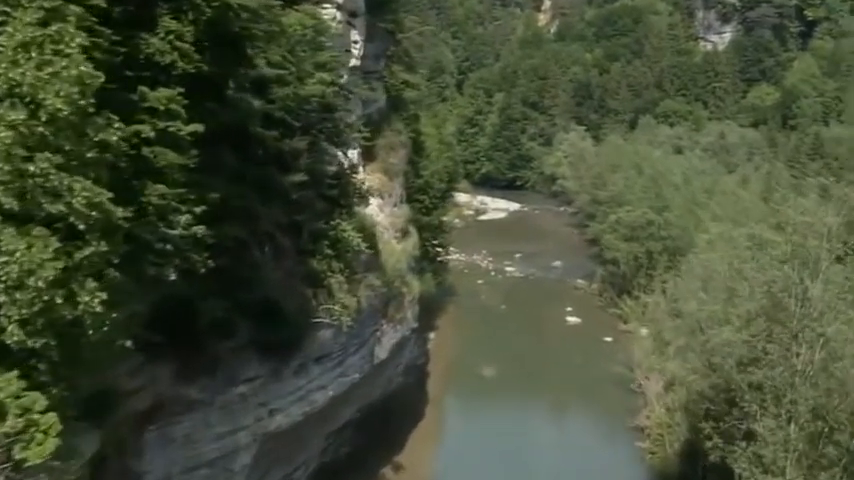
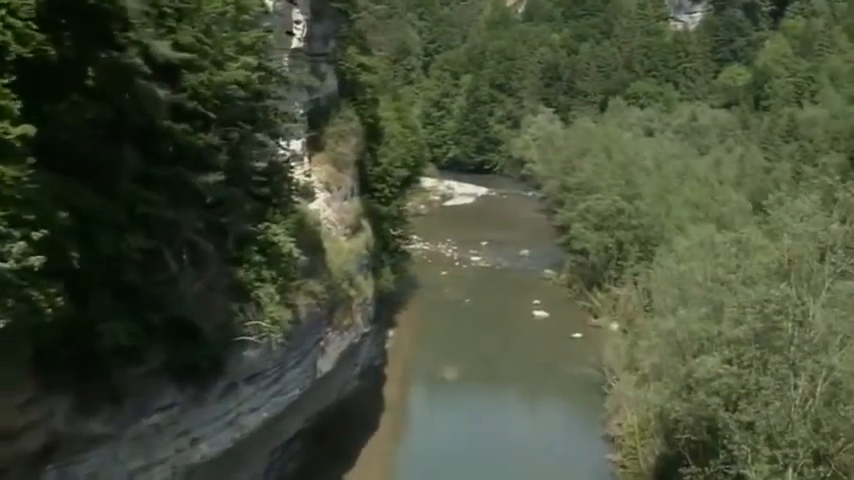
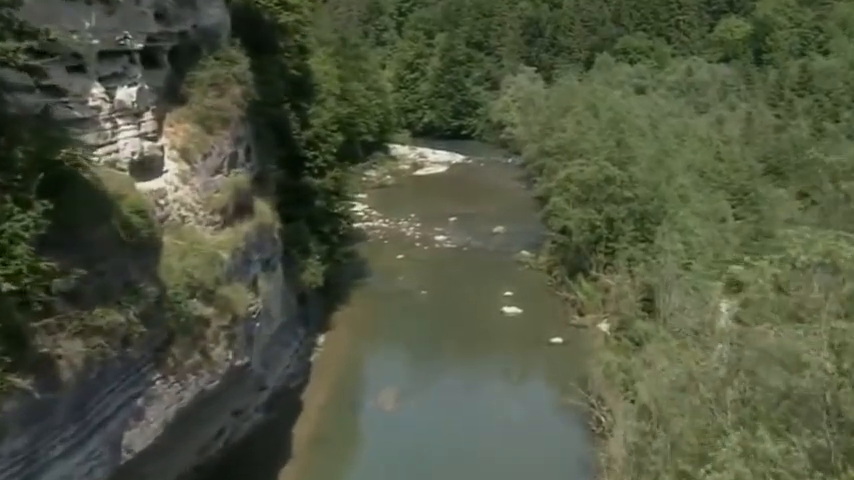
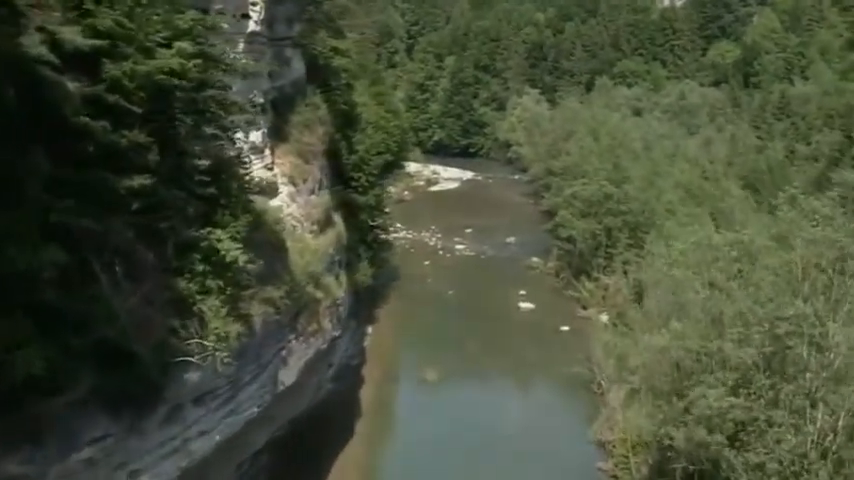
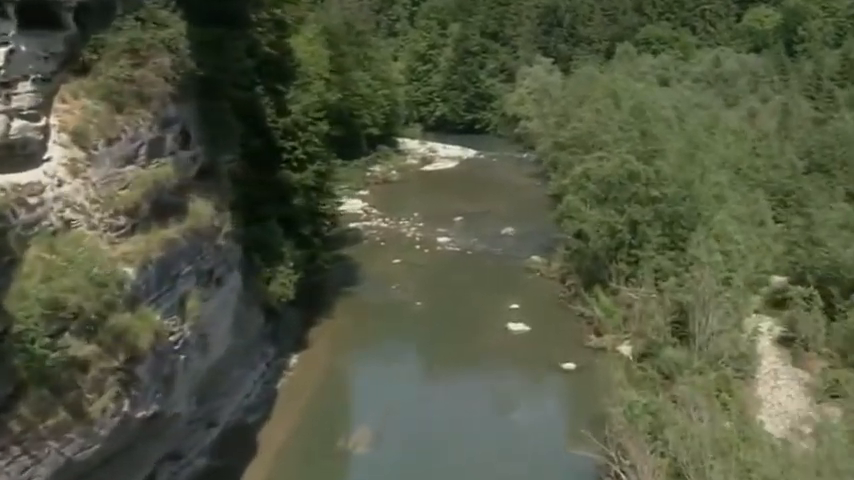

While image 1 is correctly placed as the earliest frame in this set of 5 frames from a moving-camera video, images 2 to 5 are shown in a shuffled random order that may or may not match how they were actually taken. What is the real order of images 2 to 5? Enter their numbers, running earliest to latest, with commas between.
2, 4, 3, 5
